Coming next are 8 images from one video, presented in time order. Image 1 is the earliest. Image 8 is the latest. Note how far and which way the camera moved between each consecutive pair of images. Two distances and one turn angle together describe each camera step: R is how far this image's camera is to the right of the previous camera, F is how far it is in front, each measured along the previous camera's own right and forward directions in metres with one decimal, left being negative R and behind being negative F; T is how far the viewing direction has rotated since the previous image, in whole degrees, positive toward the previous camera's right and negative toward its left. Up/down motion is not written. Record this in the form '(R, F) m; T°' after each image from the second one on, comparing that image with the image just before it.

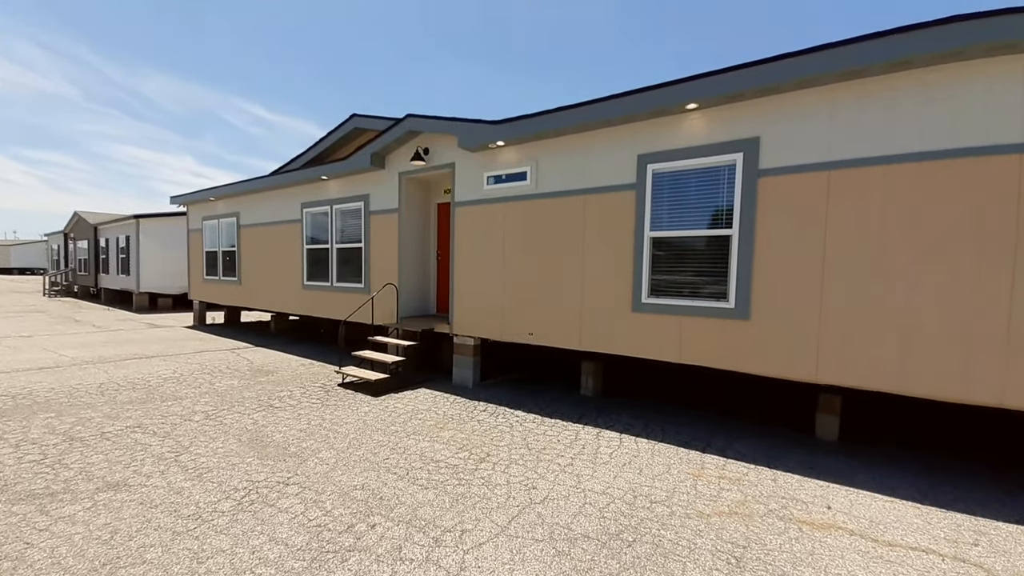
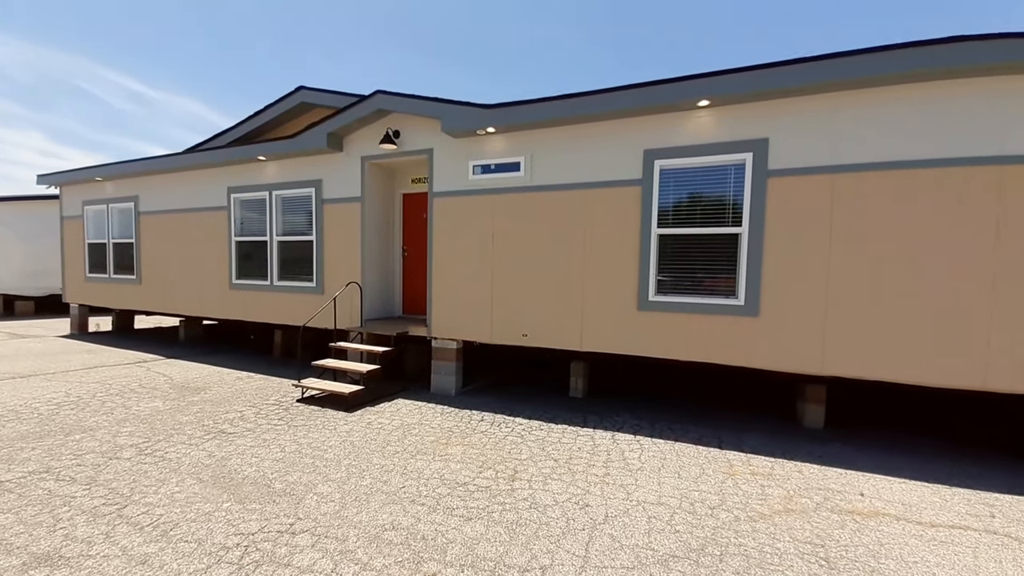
(-0.9, +0.5) m; +11°
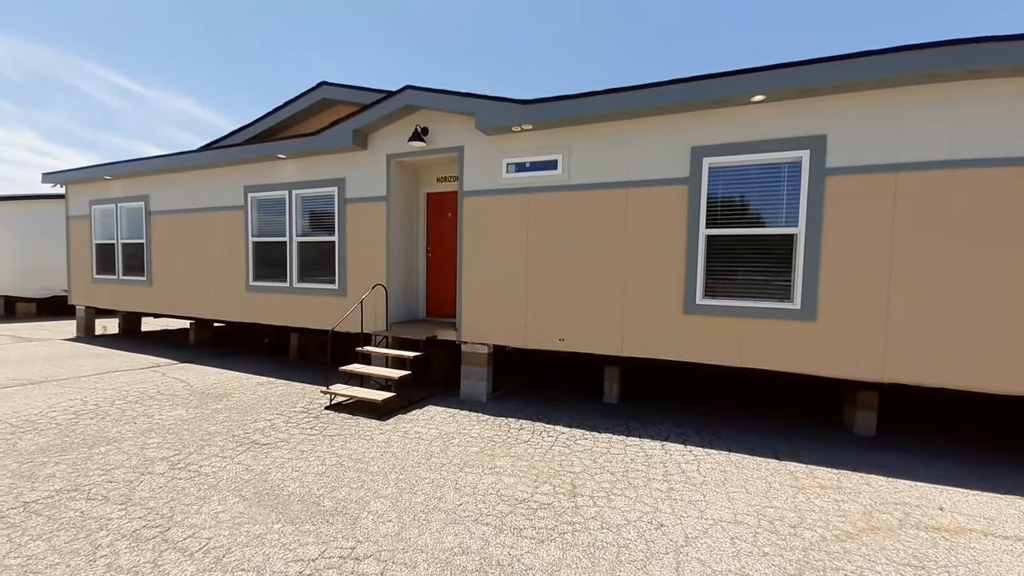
(-0.5, +0.2) m; 0°
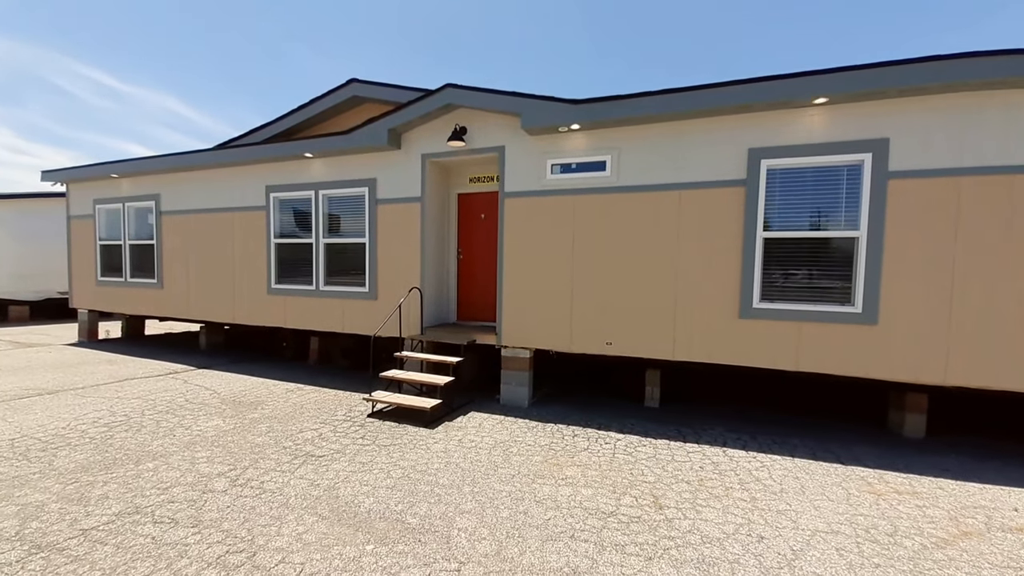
(-0.7, +0.1) m; +2°
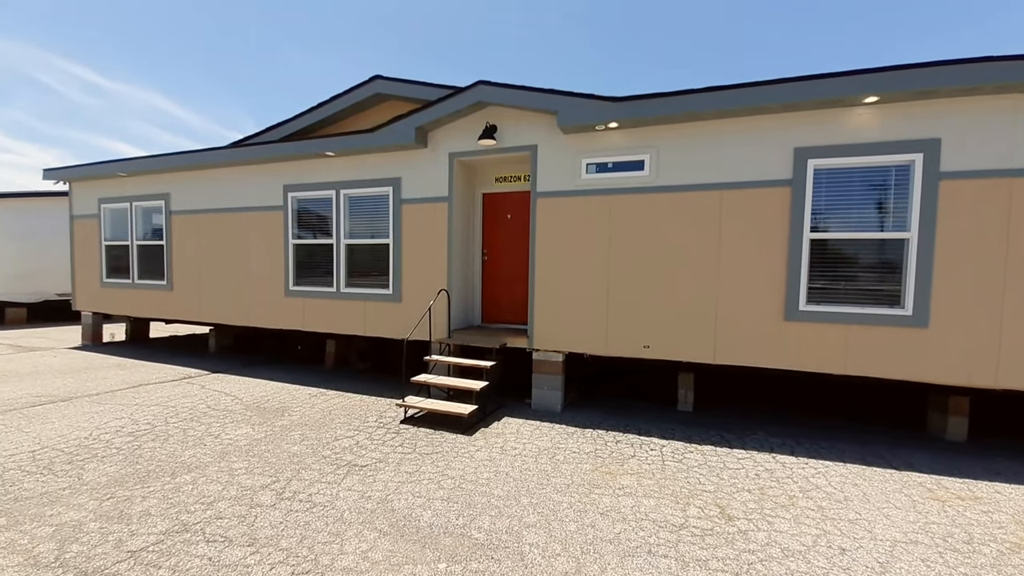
(-0.5, +0.1) m; +1°
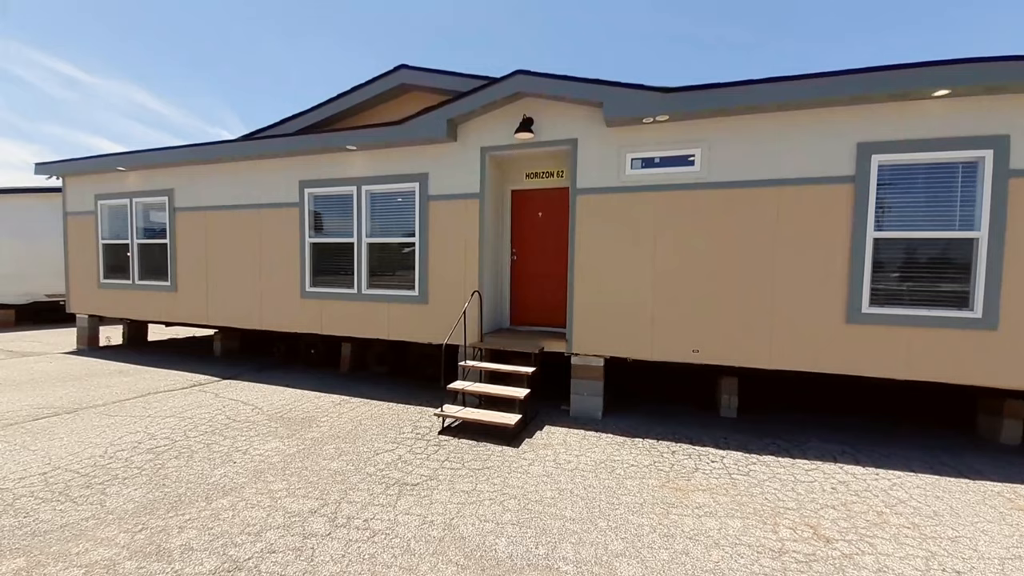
(-0.6, +0.3) m; +1°
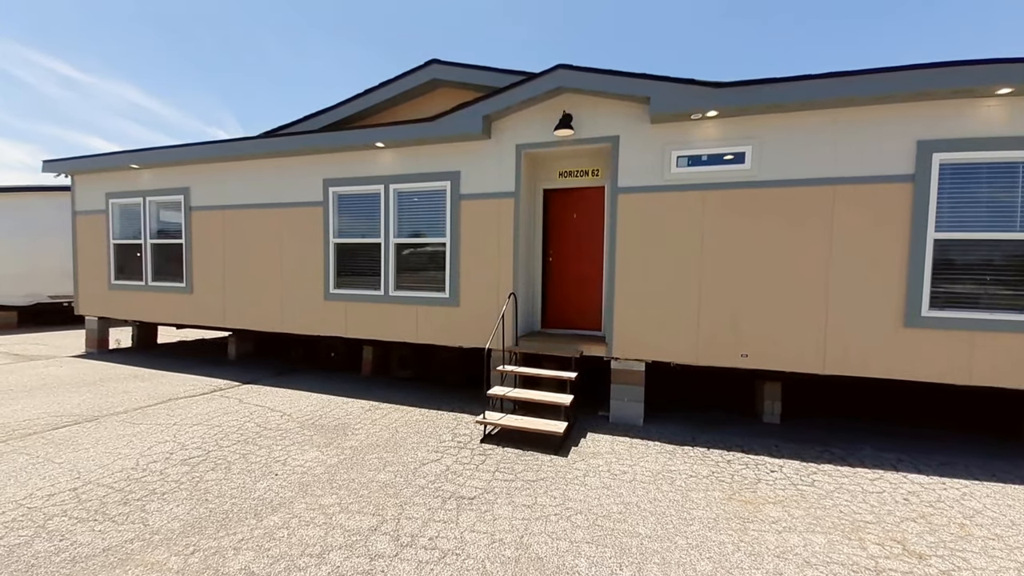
(-0.5, +0.2) m; +1°
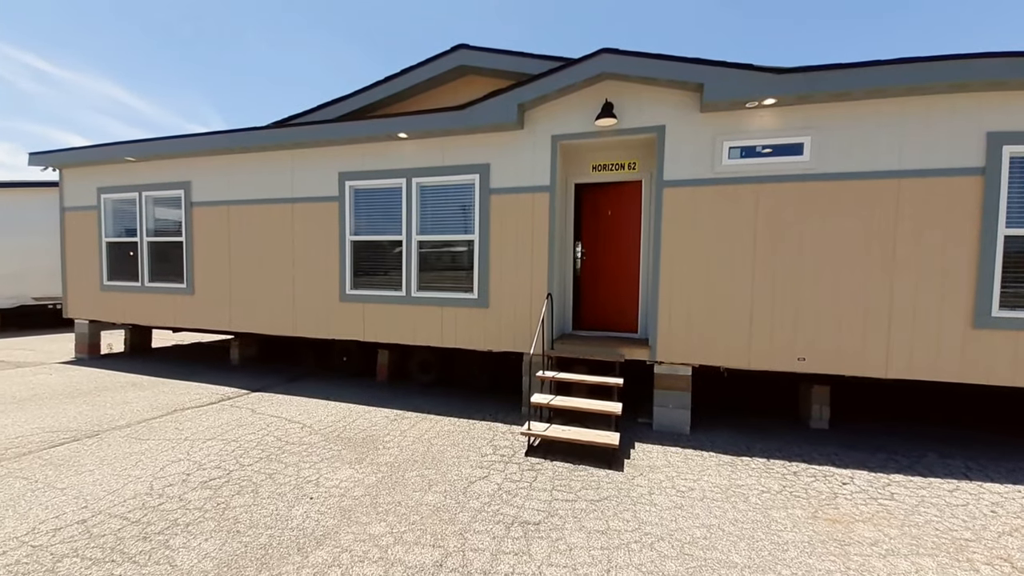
(-0.6, +0.3) m; +1°
